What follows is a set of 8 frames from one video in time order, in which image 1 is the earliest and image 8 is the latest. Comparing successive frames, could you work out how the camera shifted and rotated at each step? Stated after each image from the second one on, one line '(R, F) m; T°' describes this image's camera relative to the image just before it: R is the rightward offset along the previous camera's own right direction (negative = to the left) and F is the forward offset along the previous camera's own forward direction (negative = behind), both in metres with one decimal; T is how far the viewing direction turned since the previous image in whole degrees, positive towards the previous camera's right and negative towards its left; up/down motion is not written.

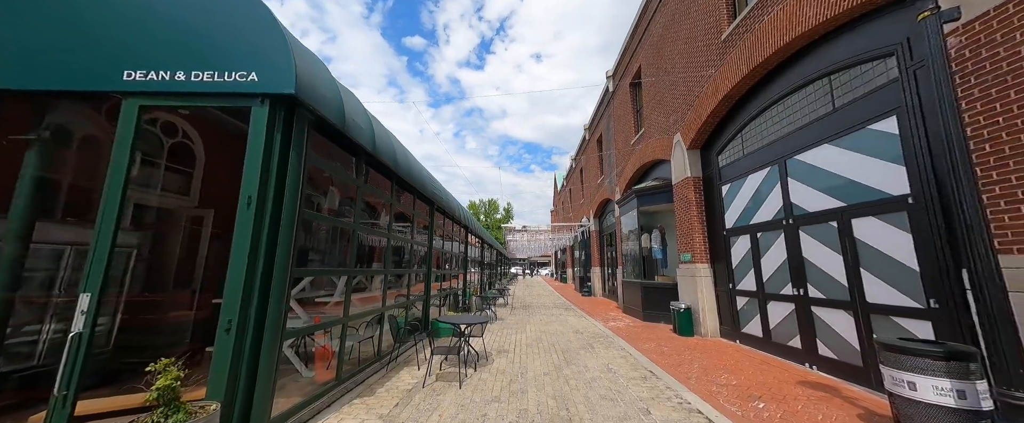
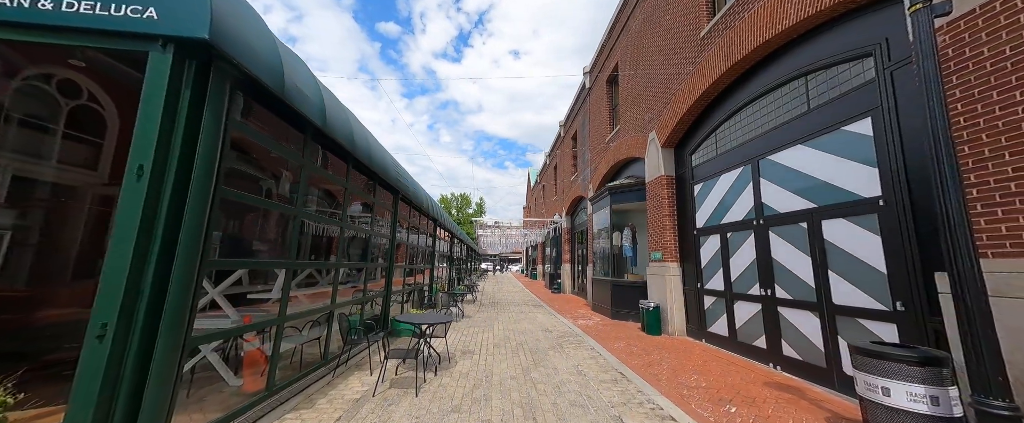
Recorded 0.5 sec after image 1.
(0.0, +0.3) m; +5°
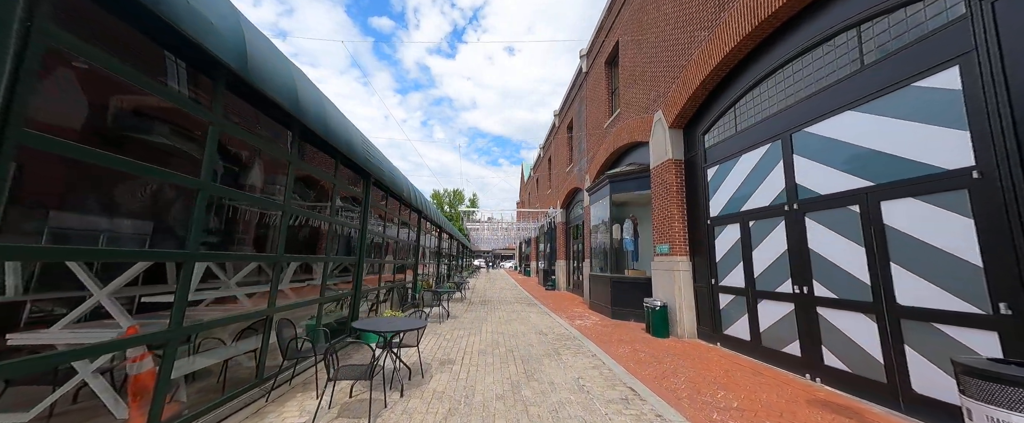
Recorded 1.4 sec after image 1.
(+0.1, +0.8) m; +1°
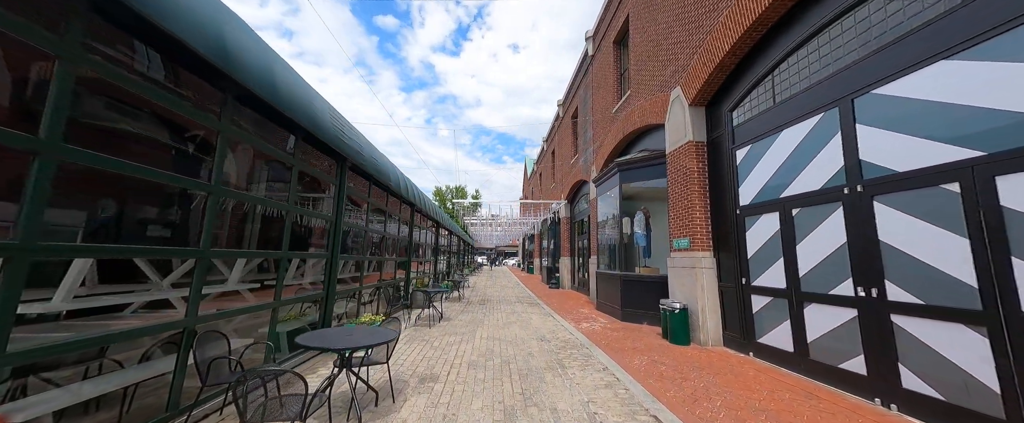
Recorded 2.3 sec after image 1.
(+0.1, +0.7) m; -1°
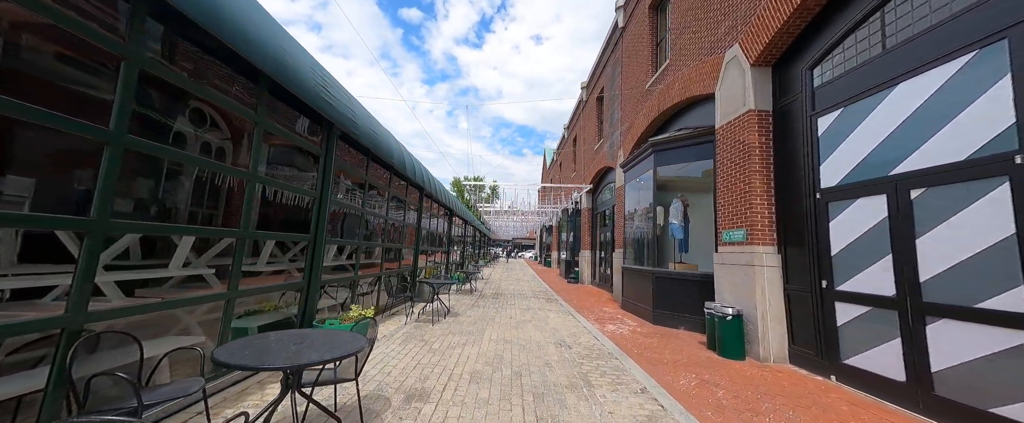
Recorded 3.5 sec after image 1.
(0.0, +0.8) m; -3°
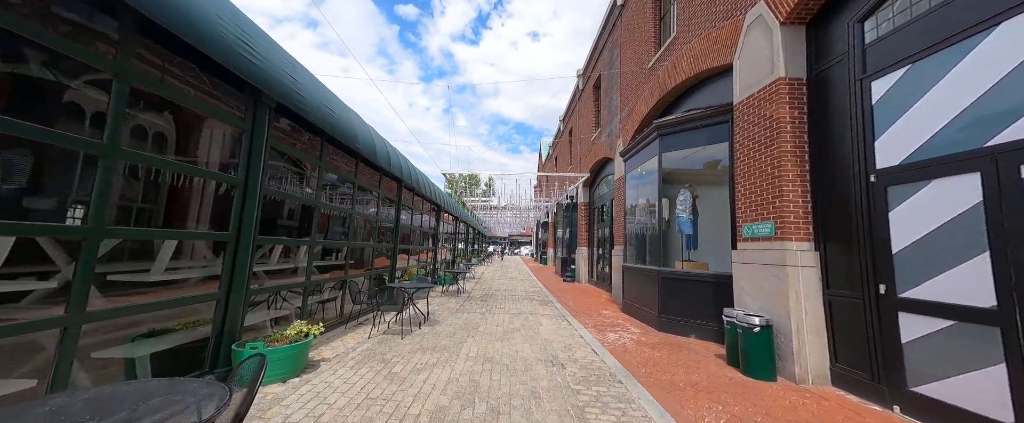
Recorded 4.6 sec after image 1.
(+0.2, +0.8) m; +1°
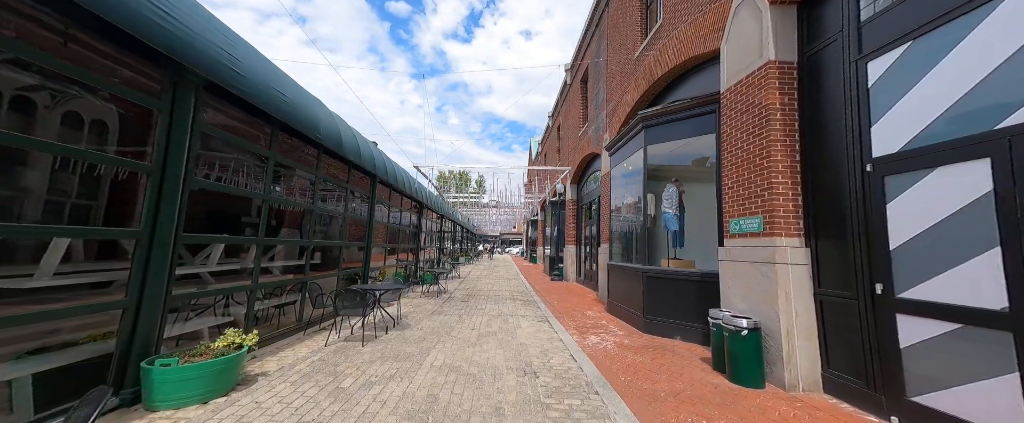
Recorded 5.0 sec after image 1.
(+0.3, +0.3) m; +1°
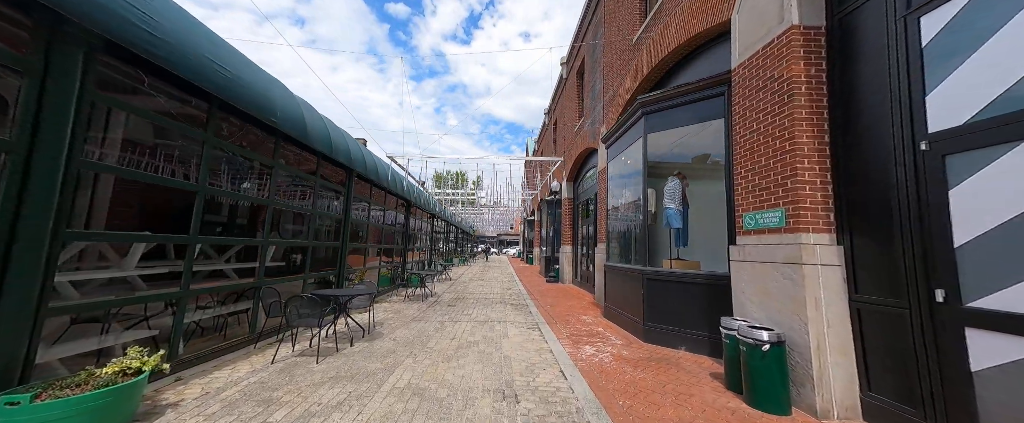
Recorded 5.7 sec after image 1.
(+0.2, +0.5) m; 0°
